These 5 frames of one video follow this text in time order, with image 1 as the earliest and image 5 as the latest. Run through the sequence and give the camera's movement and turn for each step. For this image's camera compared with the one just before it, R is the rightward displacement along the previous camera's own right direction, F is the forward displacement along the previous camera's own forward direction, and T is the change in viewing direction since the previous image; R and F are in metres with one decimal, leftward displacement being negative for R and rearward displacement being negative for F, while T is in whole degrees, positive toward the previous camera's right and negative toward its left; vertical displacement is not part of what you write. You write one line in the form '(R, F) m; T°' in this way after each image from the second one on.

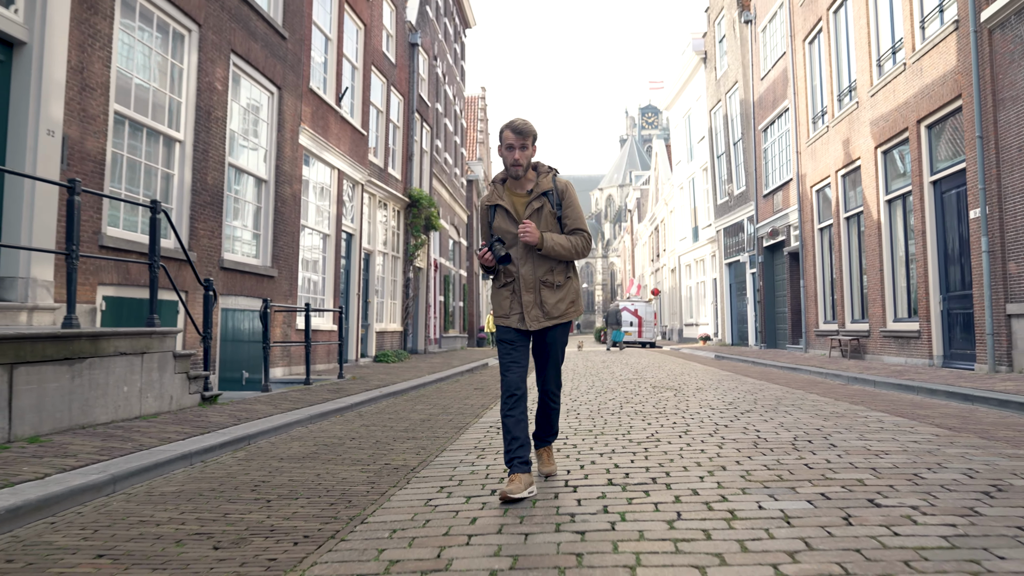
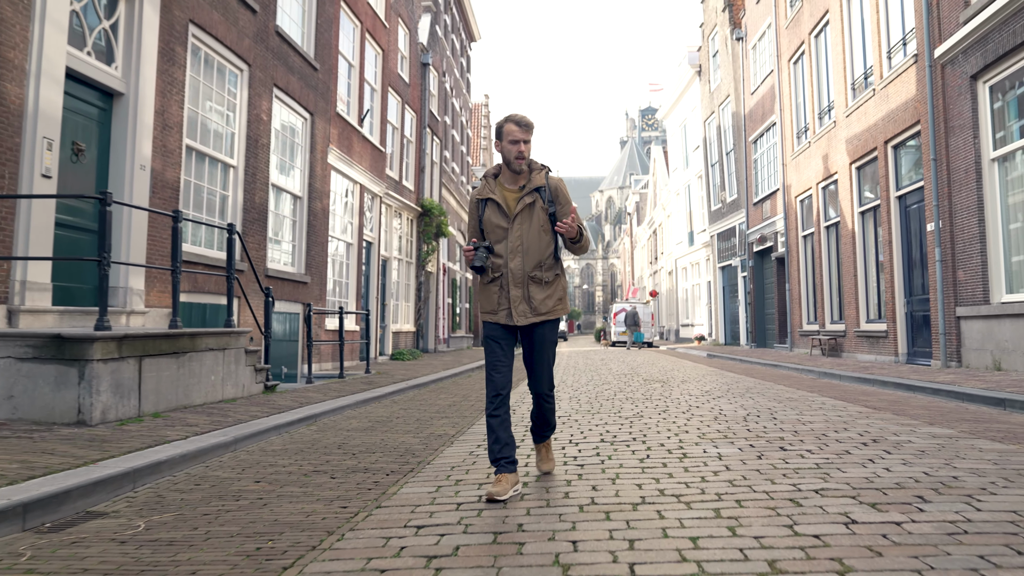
(-0.1, -1.3) m; 0°
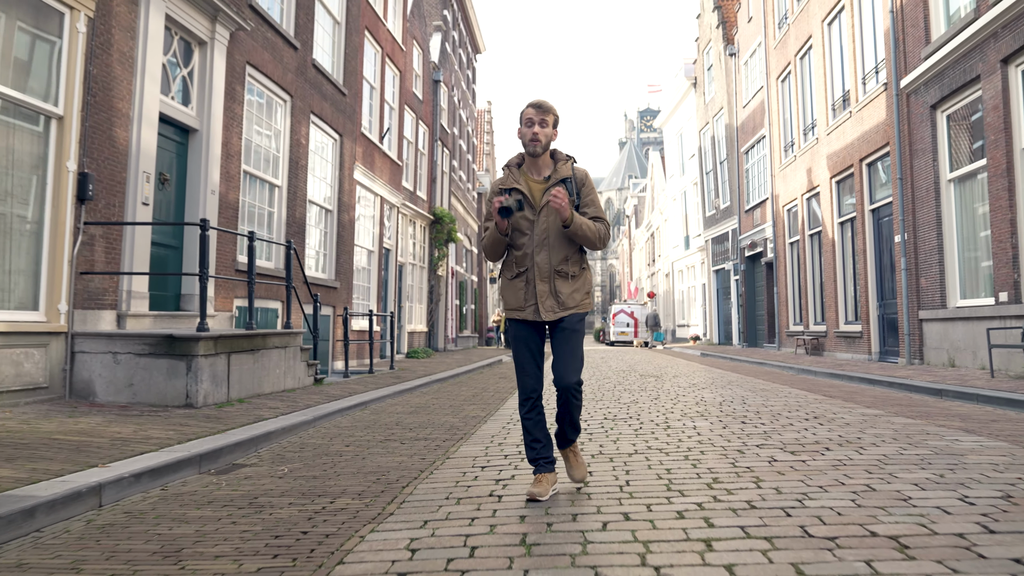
(-0.2, -1.3) m; 0°
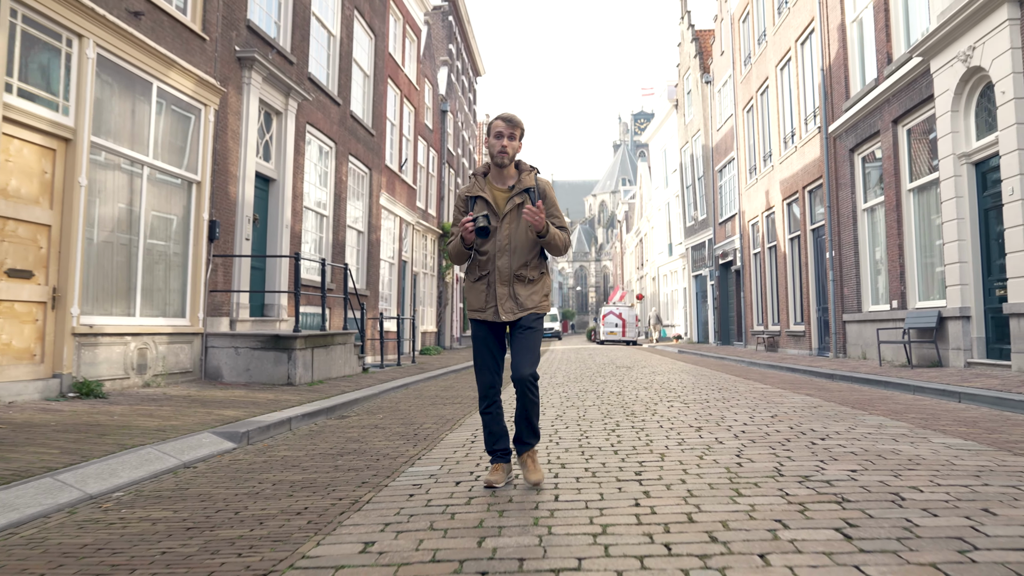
(-0.1, -2.7) m; 0°
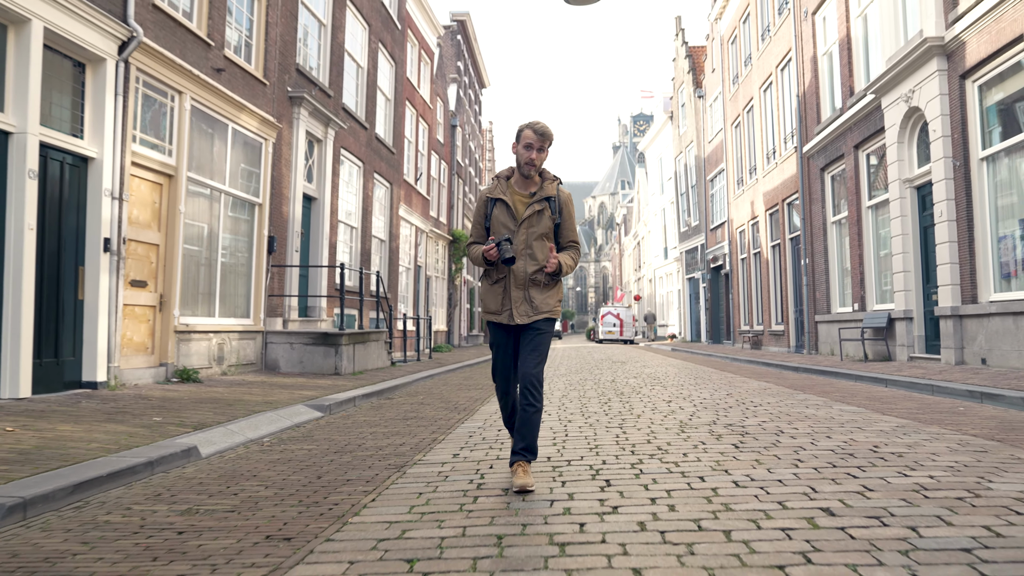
(-0.2, -1.7) m; 0°
